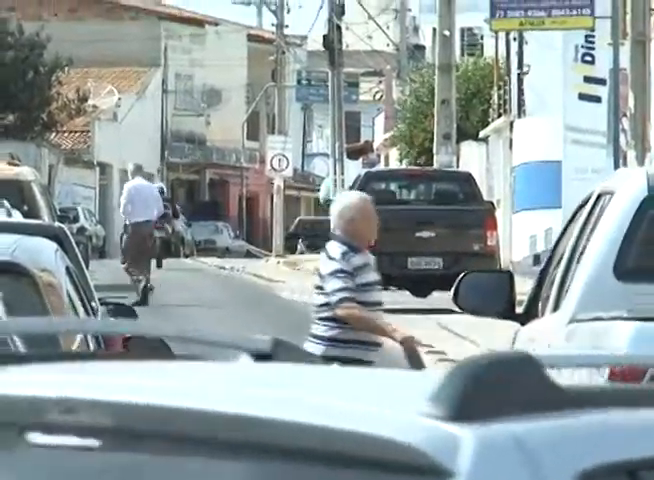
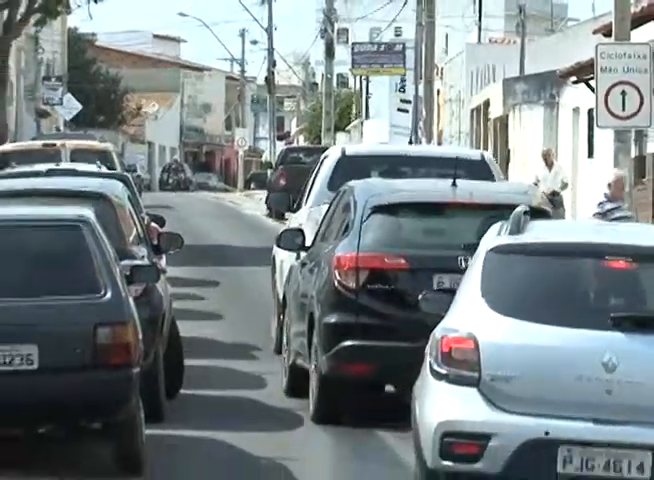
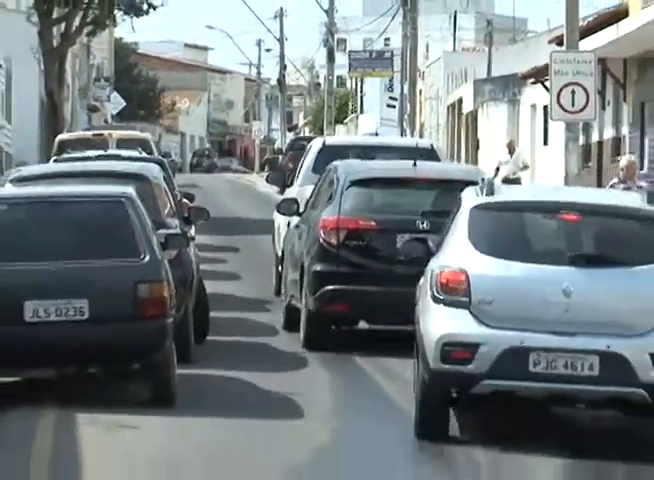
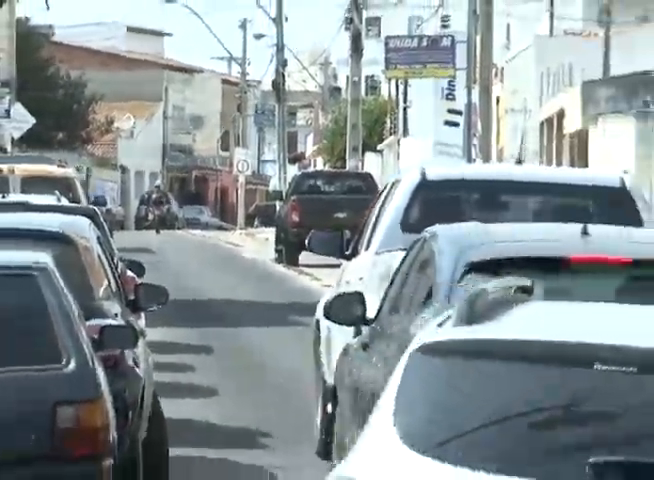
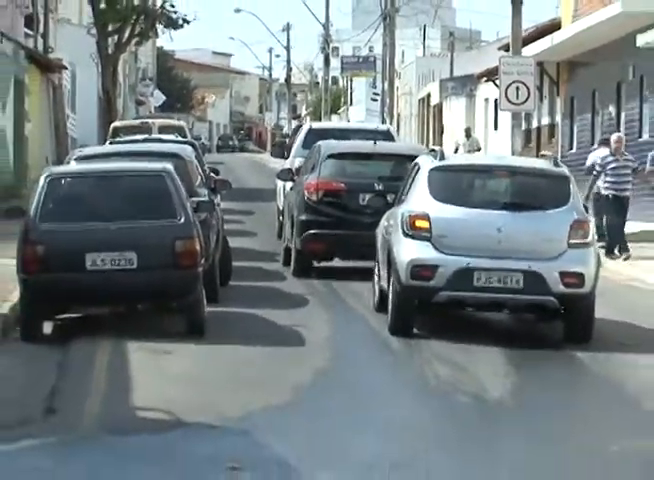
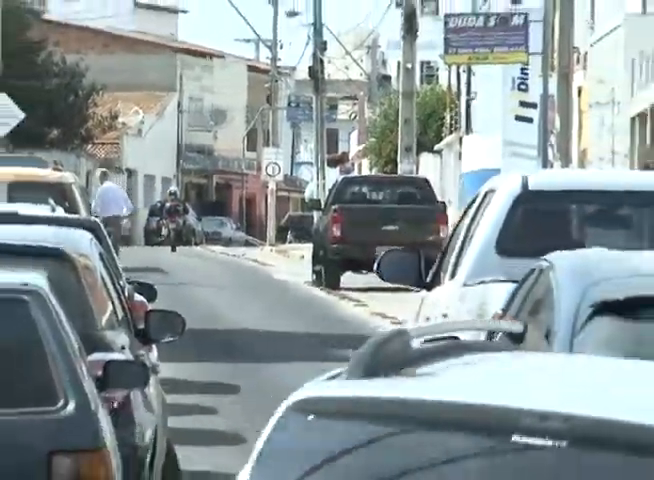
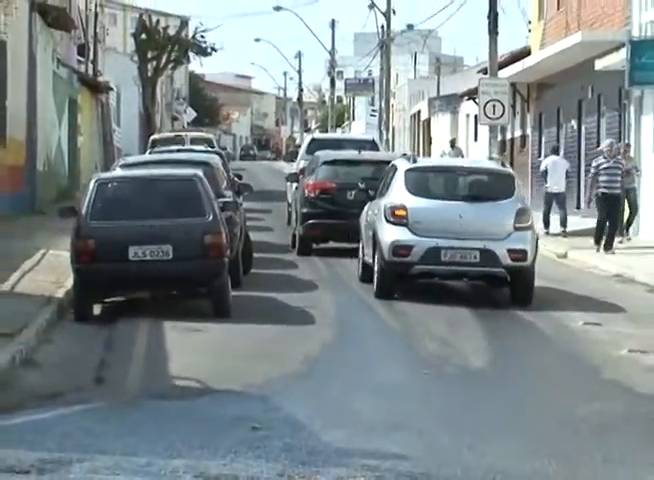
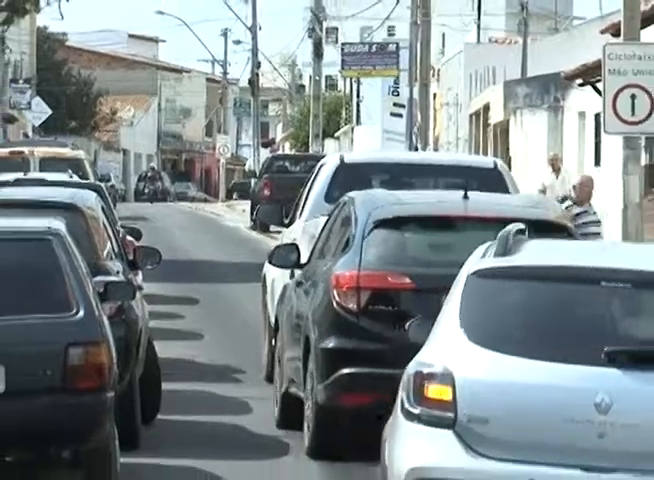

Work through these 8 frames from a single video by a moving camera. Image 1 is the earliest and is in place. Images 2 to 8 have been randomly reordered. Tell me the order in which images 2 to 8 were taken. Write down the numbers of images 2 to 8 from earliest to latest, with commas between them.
6, 4, 8, 2, 3, 5, 7
